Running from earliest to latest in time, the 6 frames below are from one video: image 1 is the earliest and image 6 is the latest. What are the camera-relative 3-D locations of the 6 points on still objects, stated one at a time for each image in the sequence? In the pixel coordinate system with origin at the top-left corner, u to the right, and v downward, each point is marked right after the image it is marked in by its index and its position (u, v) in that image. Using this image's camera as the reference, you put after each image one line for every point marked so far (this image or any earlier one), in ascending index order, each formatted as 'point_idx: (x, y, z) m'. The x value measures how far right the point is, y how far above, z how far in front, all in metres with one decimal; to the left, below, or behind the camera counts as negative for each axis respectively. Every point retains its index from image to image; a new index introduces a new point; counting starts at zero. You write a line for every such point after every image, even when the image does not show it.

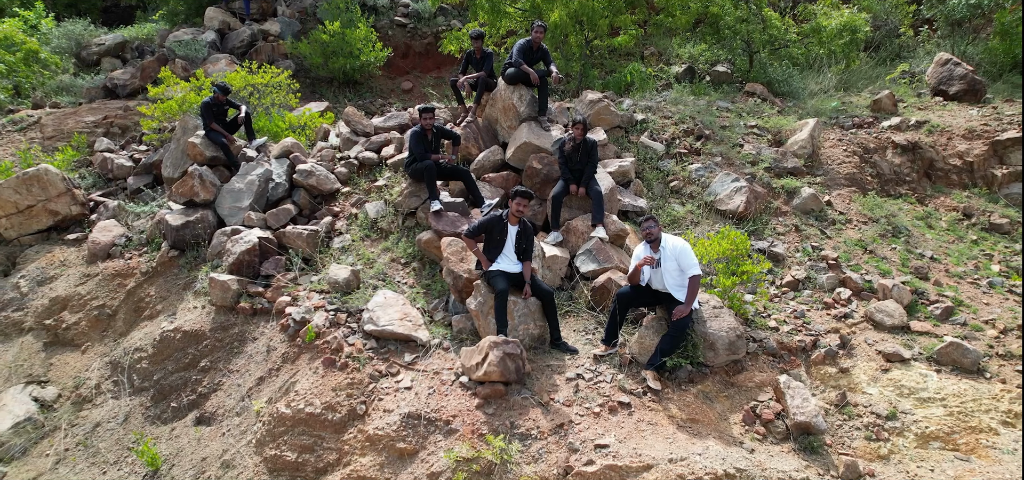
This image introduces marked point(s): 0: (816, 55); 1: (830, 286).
0: (+3.2, +1.9, +7.7) m
1: (+1.8, -0.3, +4.1) m
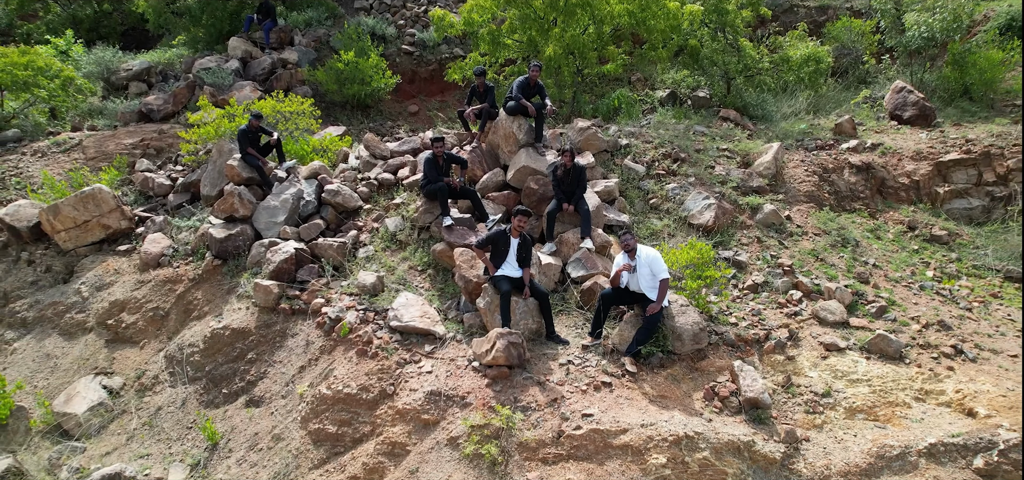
0: (+3.2, +1.8, +8.5) m
1: (+1.8, -0.3, +4.9) m
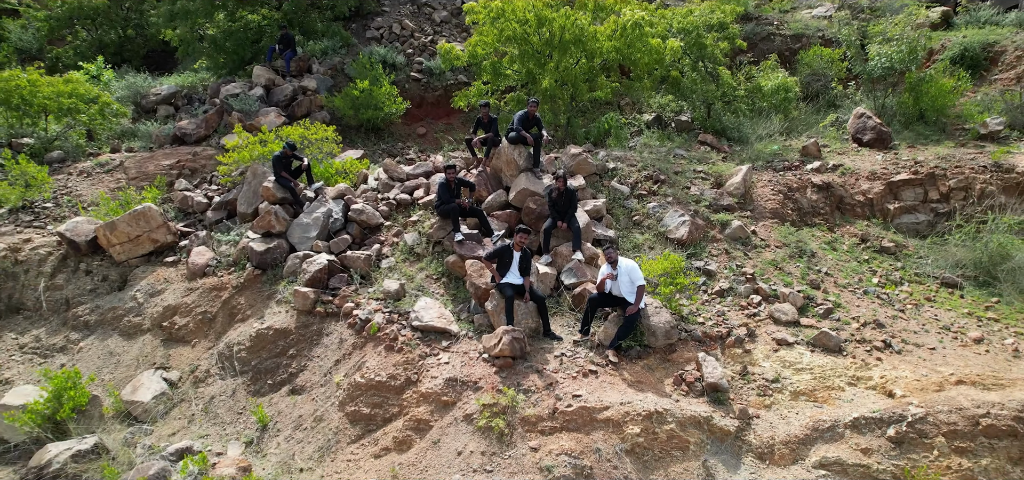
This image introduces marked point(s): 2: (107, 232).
0: (+3.2, +1.7, +9.4) m
1: (+1.8, -0.4, +5.7) m
2: (-3.7, +0.1, +6.7) m
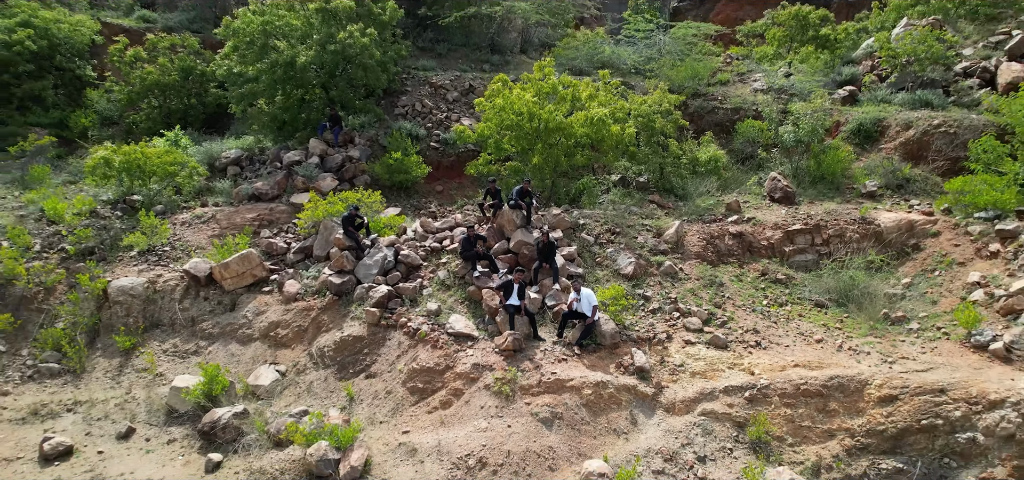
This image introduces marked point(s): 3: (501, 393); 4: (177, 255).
0: (+3.1, +1.1, +12.2) m
1: (+1.8, -0.8, +8.5) m
2: (-3.7, -0.4, +9.5) m
3: (-0.1, -1.5, +7.0) m
4: (-4.8, -0.2, +10.5) m
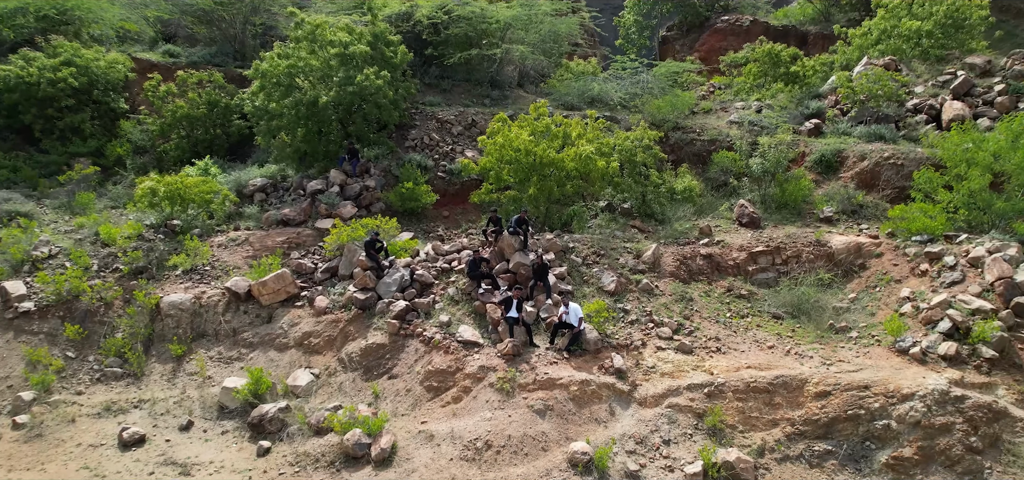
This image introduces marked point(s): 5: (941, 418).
0: (+3.1, +0.8, +13.7) m
1: (+1.8, -1.1, +10.0) m
2: (-3.7, -0.7, +10.9) m
3: (-0.1, -1.7, +8.5) m
4: (-4.8, -0.6, +12.0) m
5: (+4.6, -1.9, +7.8) m
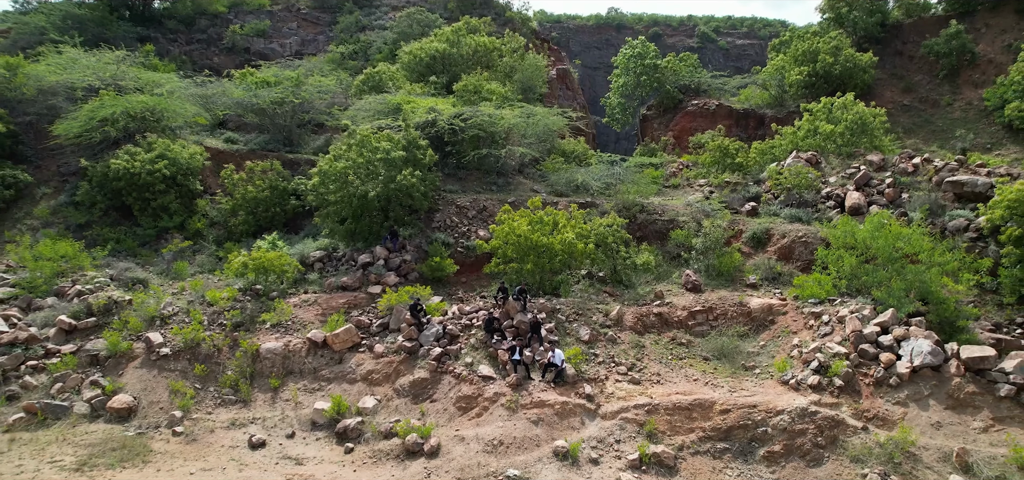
0: (+3.2, -0.7, +18.0) m
1: (+1.9, -2.3, +14.1) m
2: (-3.7, -2.0, +15.1) m
3: (0.0, -2.9, +12.6) m
4: (-4.7, -1.9, +16.1) m
5: (+4.6, -3.0, +12.0) m
